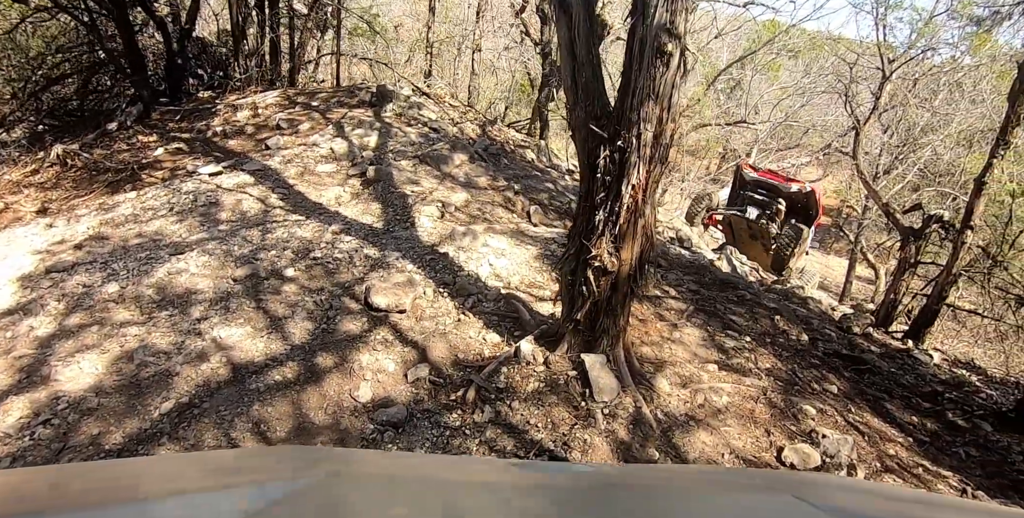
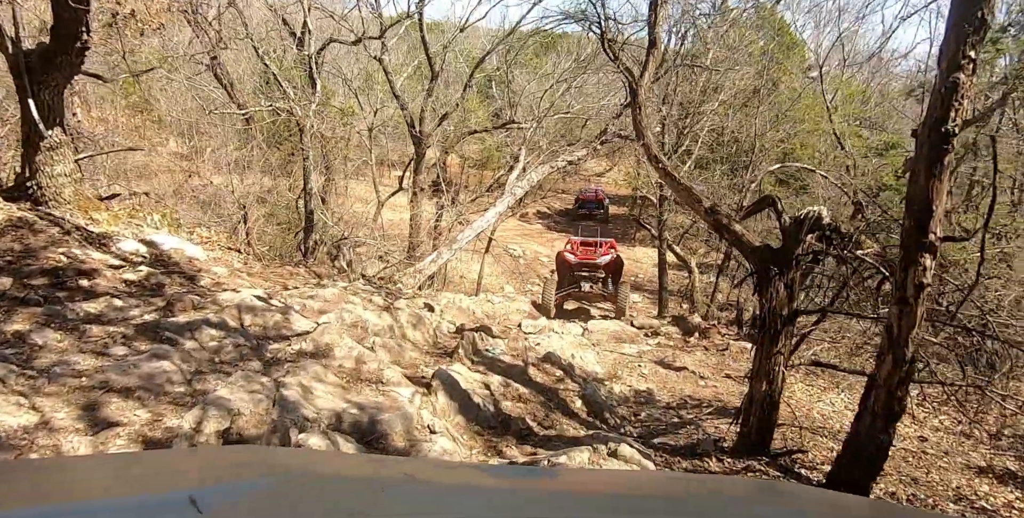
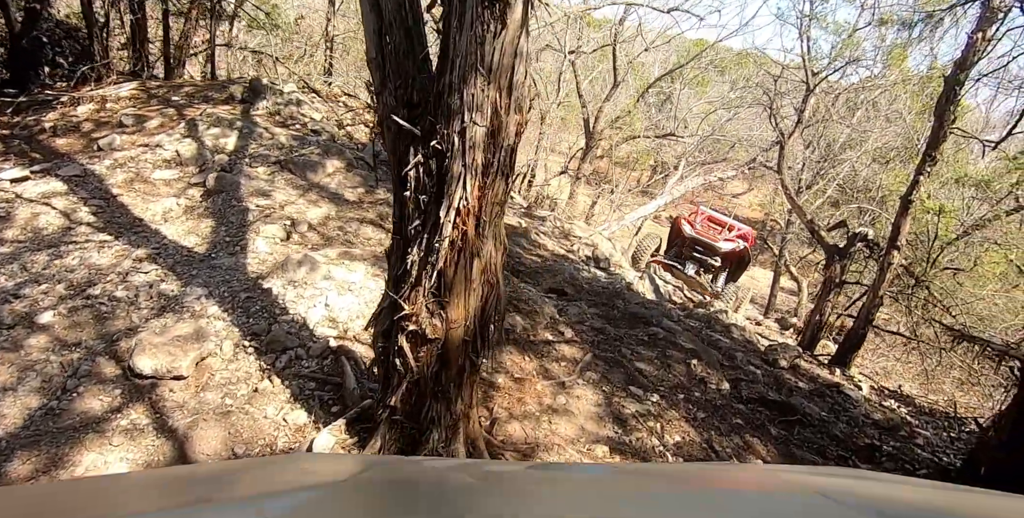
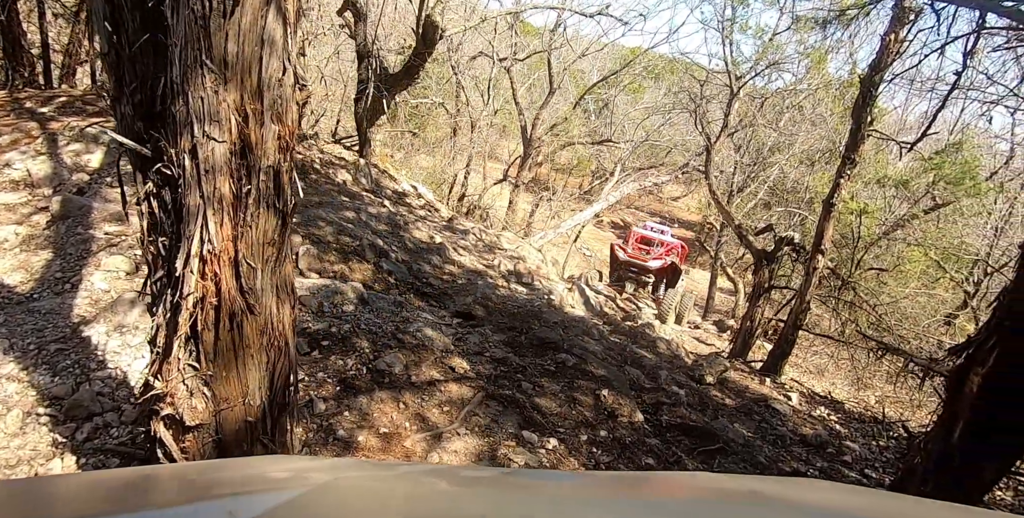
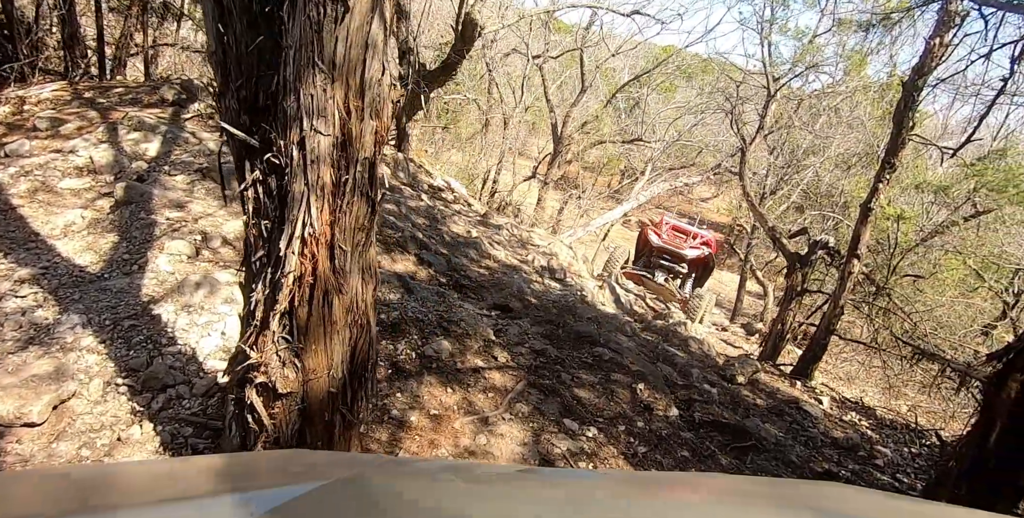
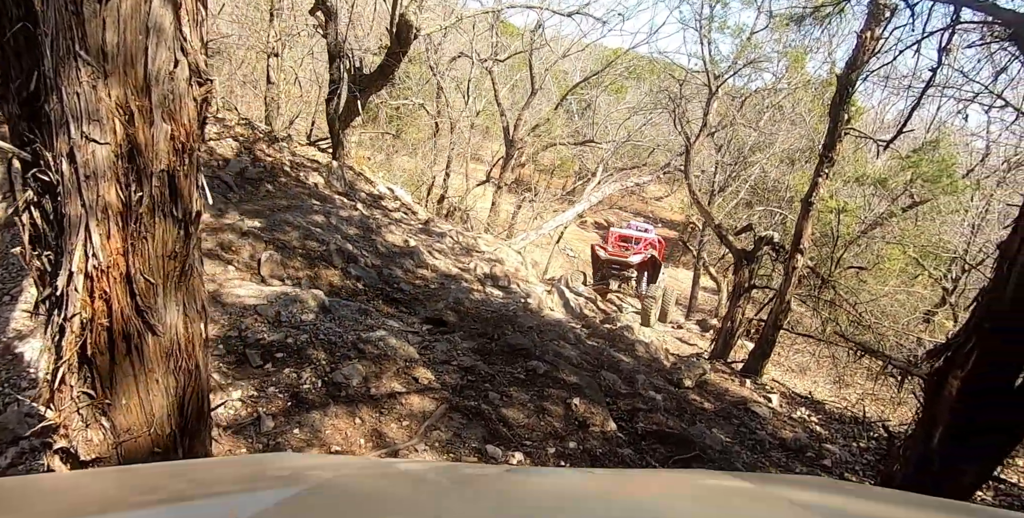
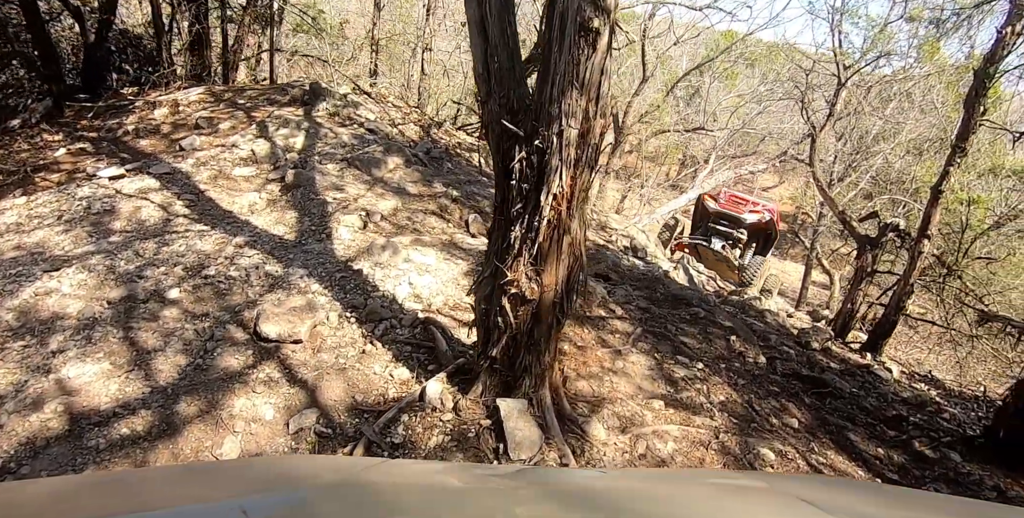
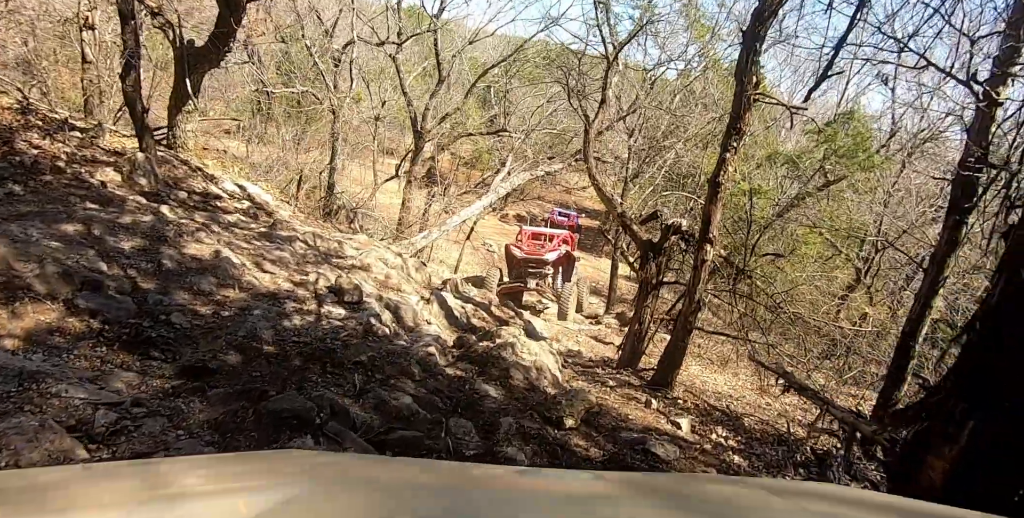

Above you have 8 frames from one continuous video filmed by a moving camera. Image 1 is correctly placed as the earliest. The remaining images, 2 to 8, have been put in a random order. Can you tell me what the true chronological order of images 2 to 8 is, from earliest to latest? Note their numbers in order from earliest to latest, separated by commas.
7, 3, 5, 4, 6, 8, 2
